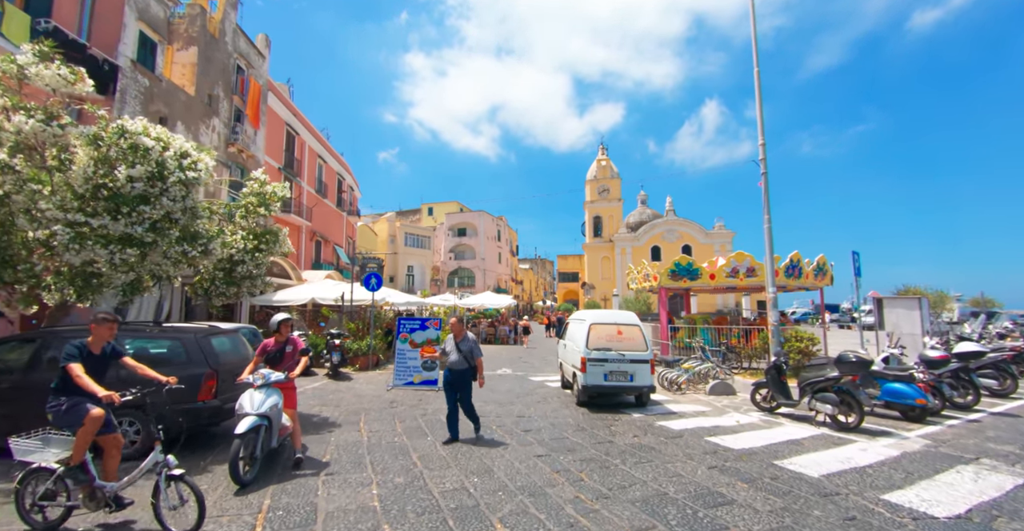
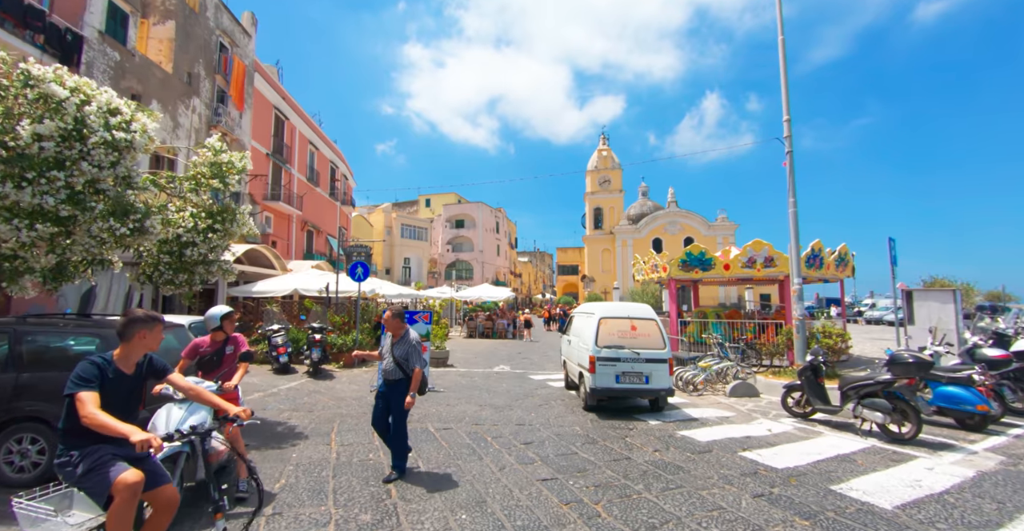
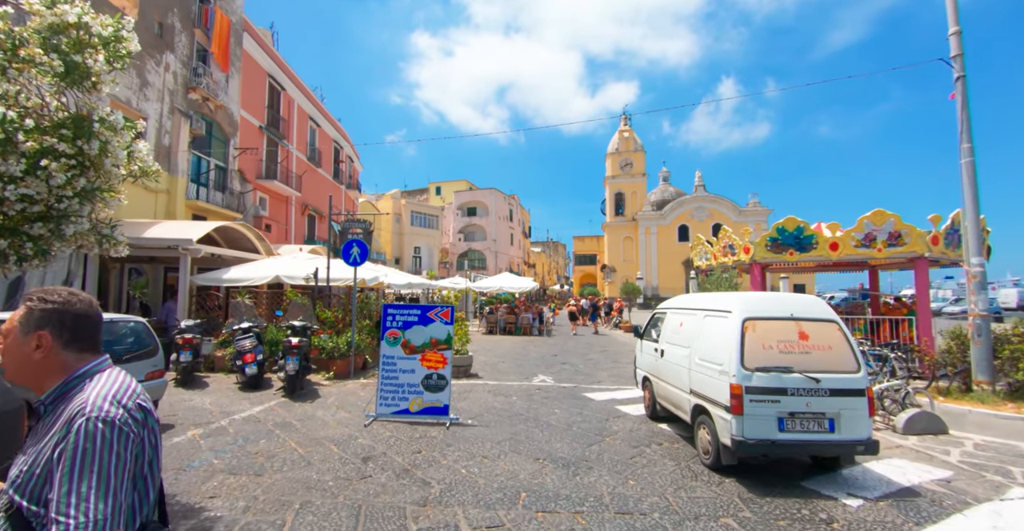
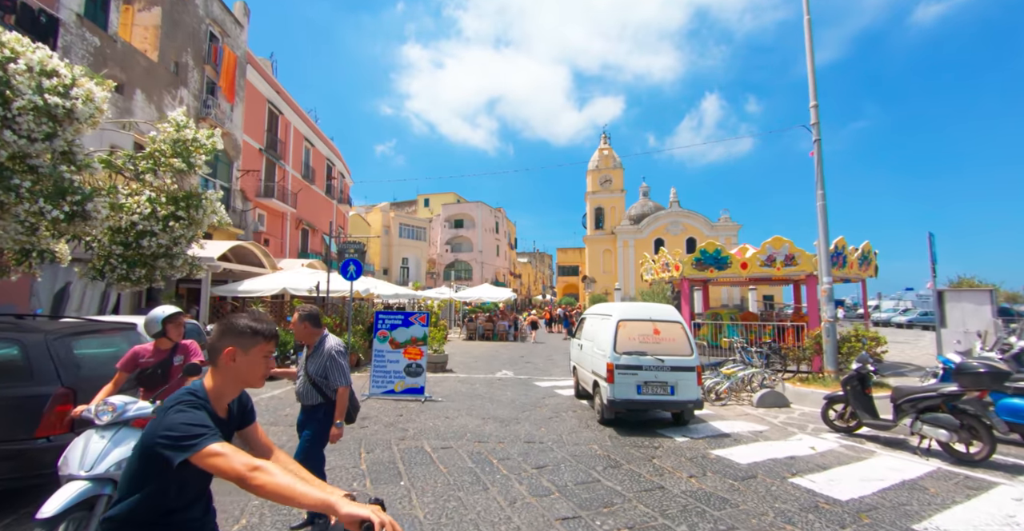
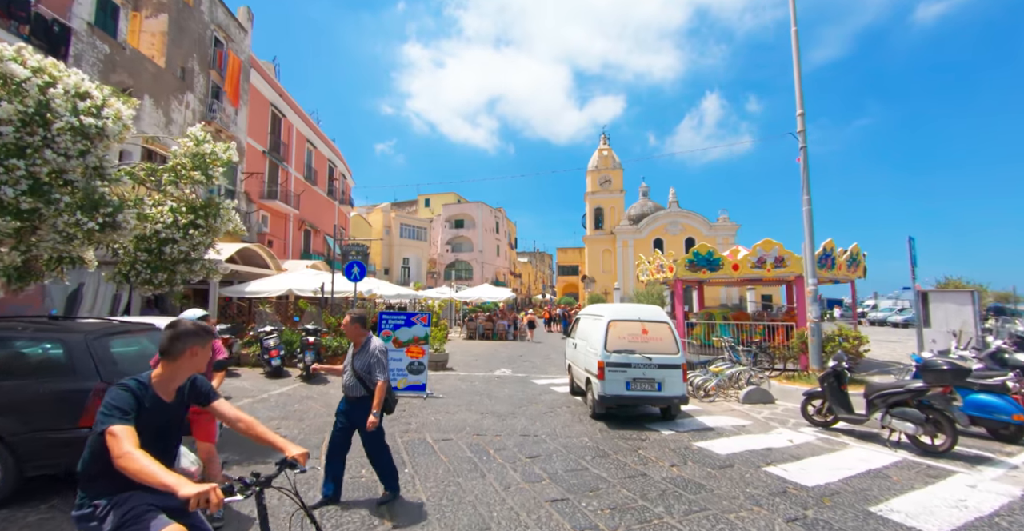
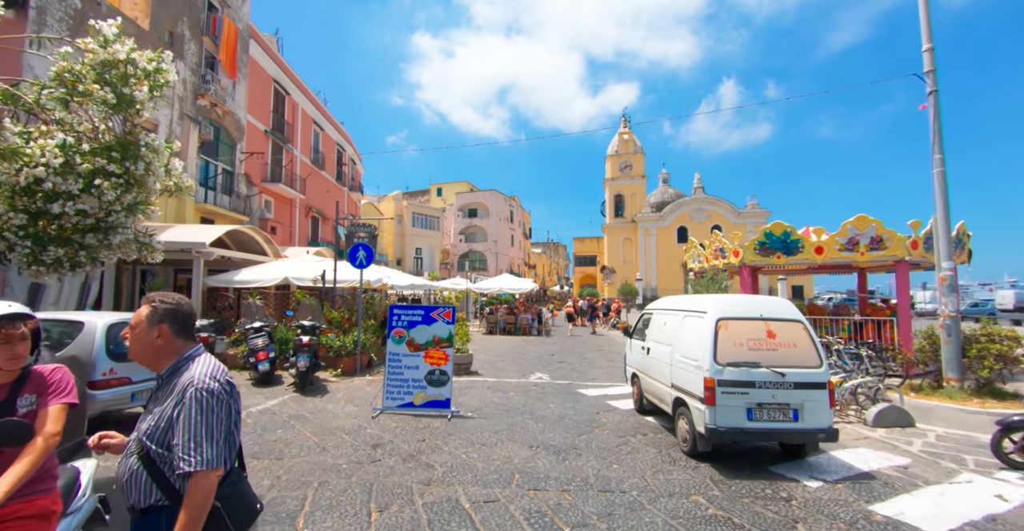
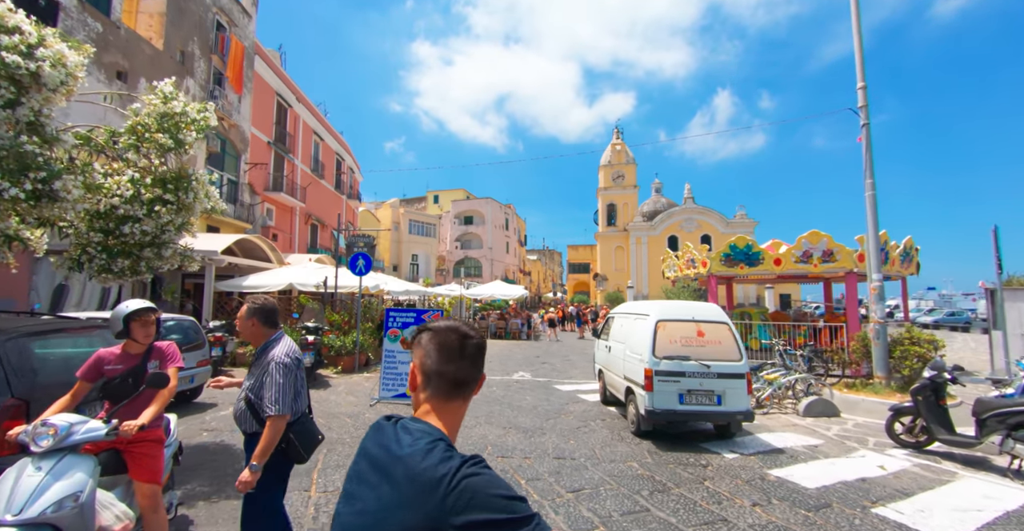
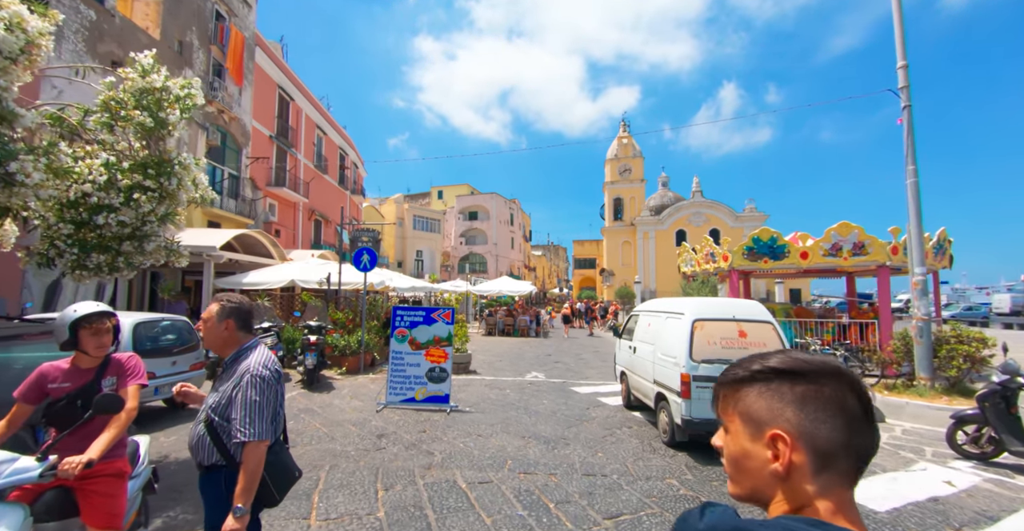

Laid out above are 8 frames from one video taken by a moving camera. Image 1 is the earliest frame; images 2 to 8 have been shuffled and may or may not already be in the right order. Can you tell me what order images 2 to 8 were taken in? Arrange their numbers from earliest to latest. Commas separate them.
2, 5, 4, 7, 8, 6, 3
